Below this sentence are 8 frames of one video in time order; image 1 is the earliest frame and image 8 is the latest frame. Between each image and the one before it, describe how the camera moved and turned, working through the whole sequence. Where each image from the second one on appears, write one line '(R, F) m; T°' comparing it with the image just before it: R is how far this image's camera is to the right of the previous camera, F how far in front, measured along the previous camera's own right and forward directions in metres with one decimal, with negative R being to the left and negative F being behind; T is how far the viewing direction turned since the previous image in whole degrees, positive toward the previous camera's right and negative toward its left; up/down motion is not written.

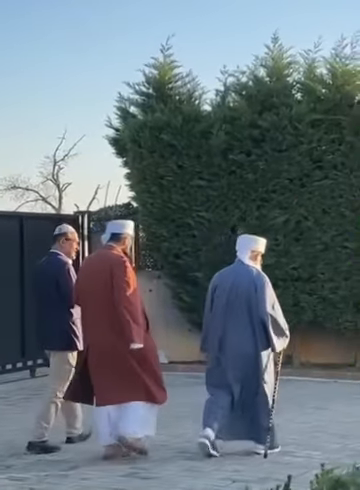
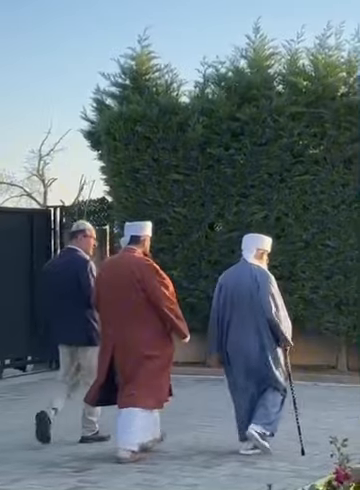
(+0.3, +0.5) m; 0°
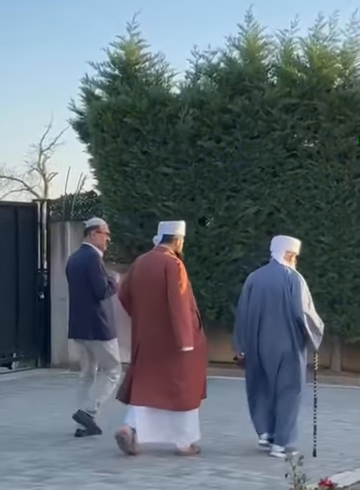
(+0.2, +0.4) m; 0°
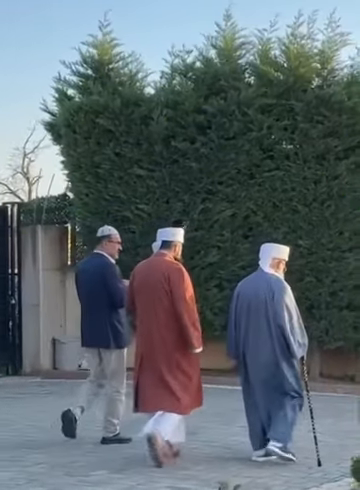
(+0.2, +0.3) m; +1°
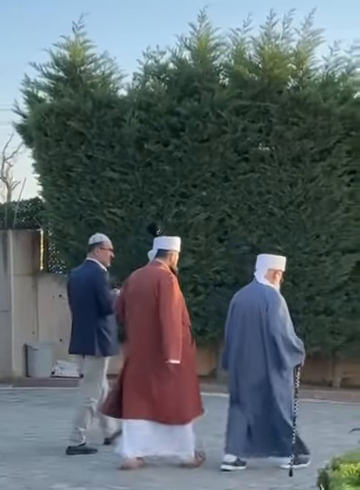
(+0.1, +0.2) m; +1°
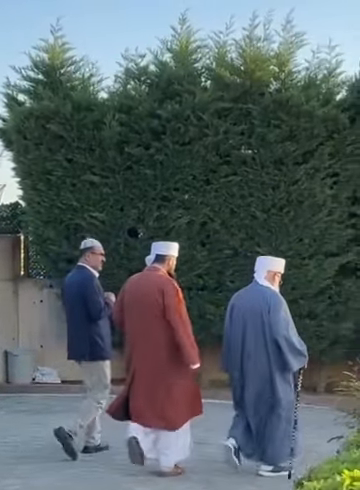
(0.0, +0.1) m; +1°
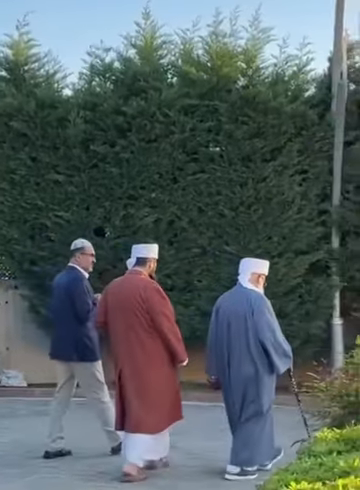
(+0.1, +0.2) m; +1°
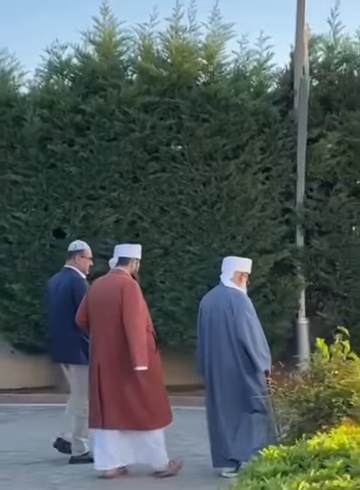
(+0.1, +0.3) m; +2°
